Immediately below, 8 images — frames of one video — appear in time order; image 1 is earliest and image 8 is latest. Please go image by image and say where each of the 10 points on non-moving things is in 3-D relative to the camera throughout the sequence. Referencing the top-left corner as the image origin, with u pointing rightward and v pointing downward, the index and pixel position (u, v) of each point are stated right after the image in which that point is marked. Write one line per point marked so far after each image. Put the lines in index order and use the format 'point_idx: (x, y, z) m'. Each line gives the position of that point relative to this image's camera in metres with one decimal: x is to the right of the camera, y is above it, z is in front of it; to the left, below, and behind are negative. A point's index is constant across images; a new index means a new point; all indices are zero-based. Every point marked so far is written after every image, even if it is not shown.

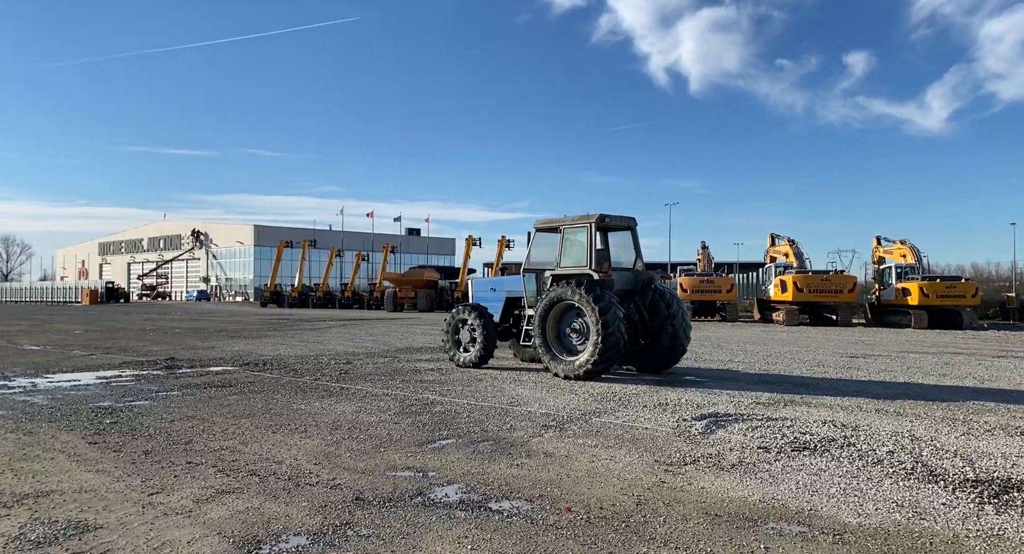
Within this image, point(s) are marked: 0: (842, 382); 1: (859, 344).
0: (+4.0, -1.3, +9.1) m
1: (+7.3, -1.4, +15.7) m
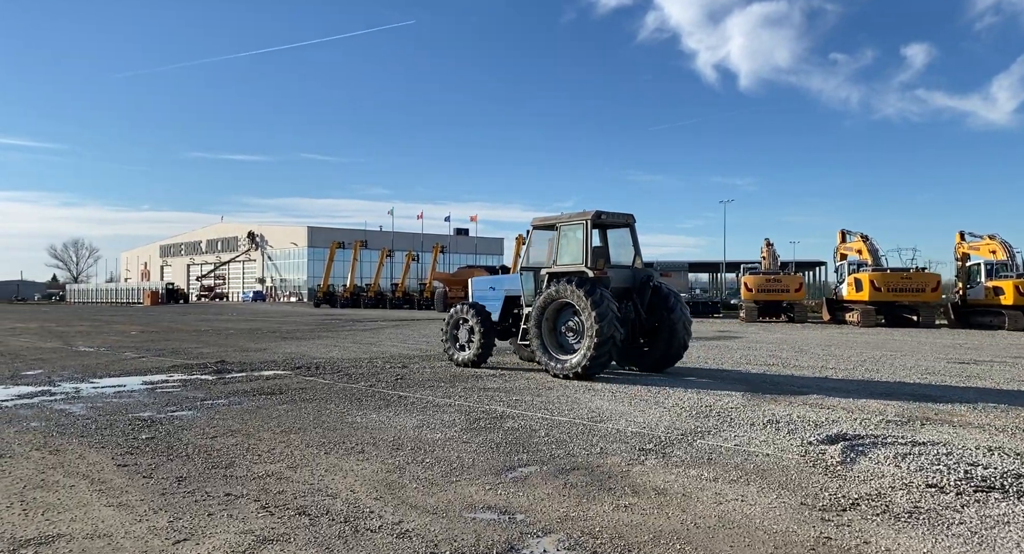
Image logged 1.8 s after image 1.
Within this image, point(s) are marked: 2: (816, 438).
0: (+4.9, -1.2, +7.9) m
1: (+8.6, -1.4, +14.3) m
2: (+2.2, -1.2, +5.4) m
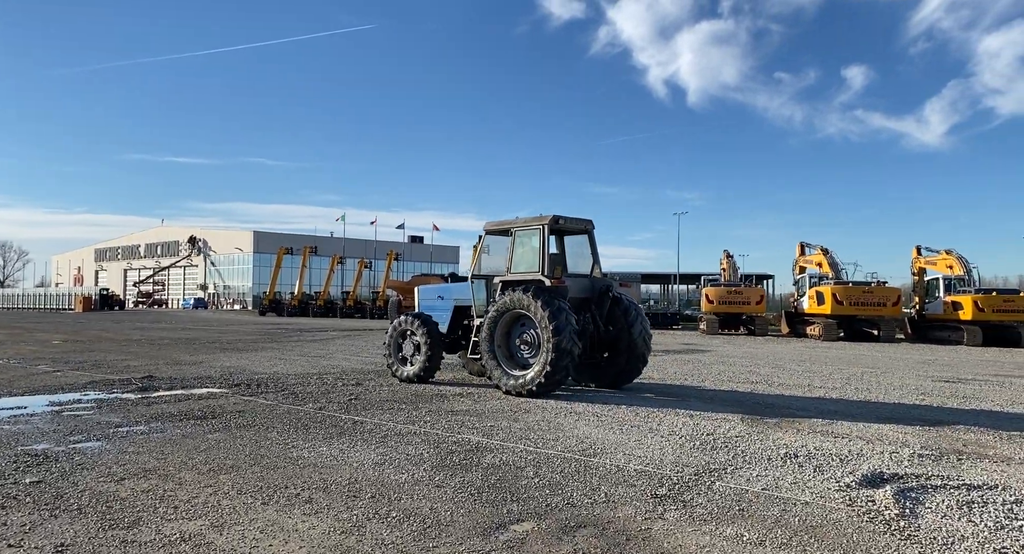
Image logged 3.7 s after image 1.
0: (+4.6, -1.4, +7.2) m
1: (+7.9, -1.7, +13.8) m
2: (+2.1, -1.3, +4.6) m
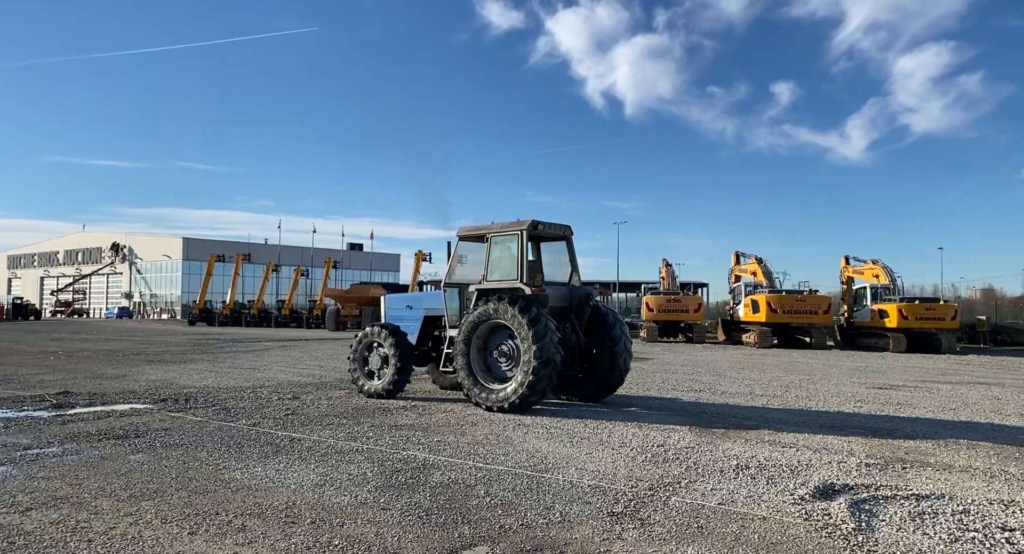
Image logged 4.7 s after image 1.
0: (+4.1, -1.5, +7.4) m
1: (+6.8, -1.8, +14.2) m
2: (+1.8, -1.3, +4.6) m
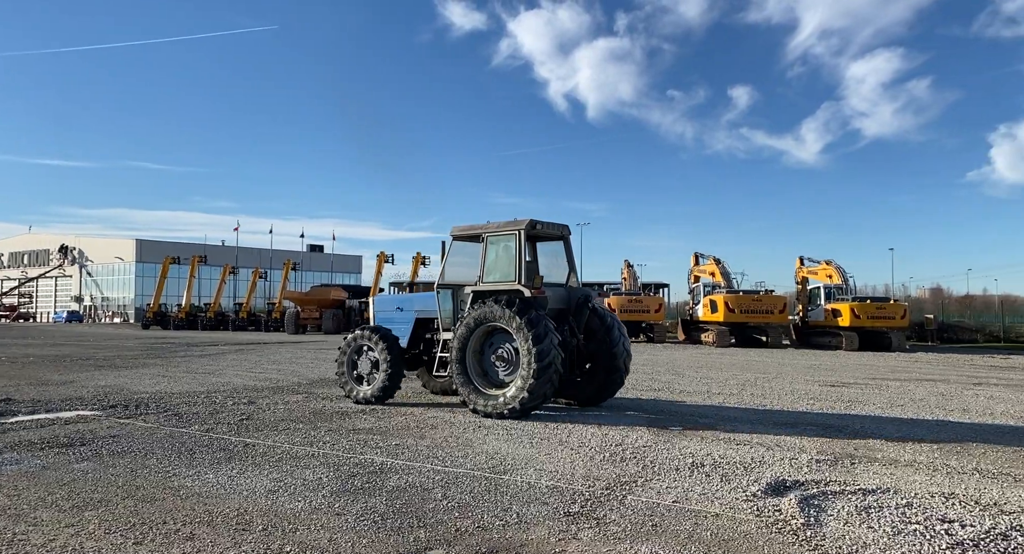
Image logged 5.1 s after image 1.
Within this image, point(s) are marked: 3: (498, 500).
0: (+3.6, -1.5, +7.6) m
1: (+6.0, -1.8, +14.6) m
2: (+1.6, -1.3, +4.7) m
3: (-0.1, -1.3, +4.3) m
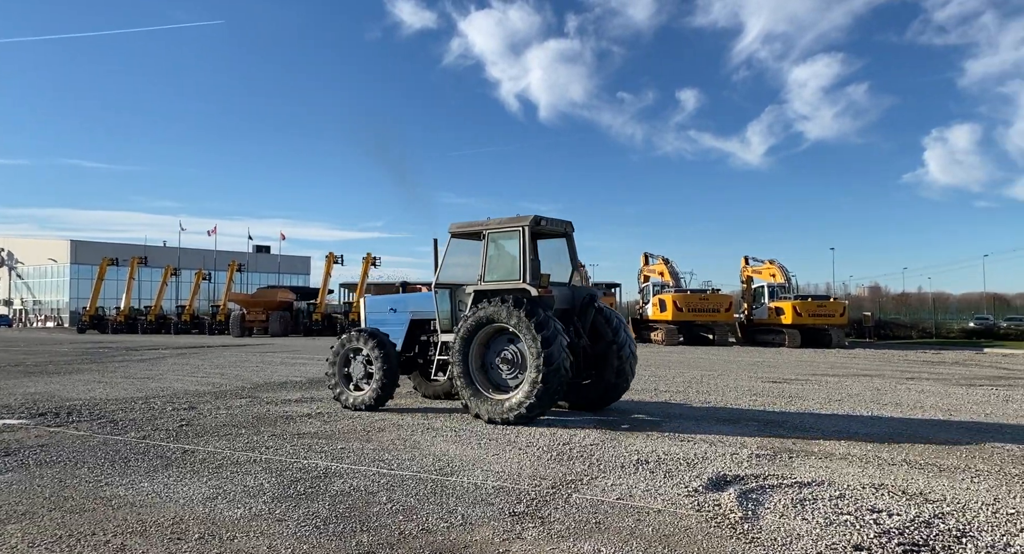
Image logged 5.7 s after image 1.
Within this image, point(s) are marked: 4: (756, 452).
0: (+3.1, -1.5, +7.8) m
1: (+5.0, -1.8, +14.9) m
2: (+1.2, -1.3, +4.8) m
3: (-0.4, -1.3, +4.3) m
4: (+1.9, -1.4, +5.8) m
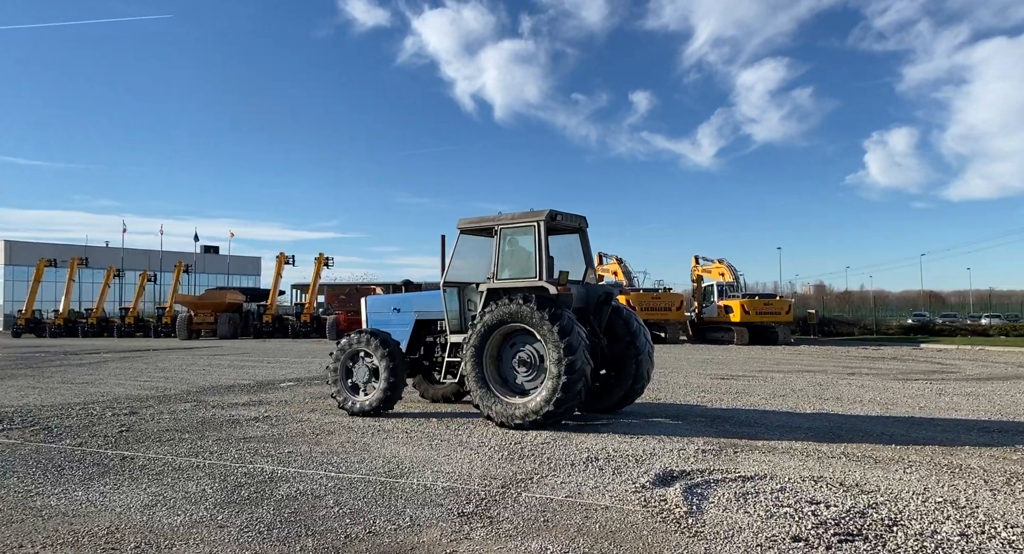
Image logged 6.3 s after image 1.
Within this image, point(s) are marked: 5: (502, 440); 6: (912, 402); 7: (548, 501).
0: (+2.6, -1.5, +8.0) m
1: (+4.1, -1.8, +15.2) m
2: (+0.9, -1.3, +4.9) m
3: (-0.7, -1.3, +4.3) m
4: (+1.5, -1.4, +6.0) m
5: (-0.1, -1.4, +6.3) m
6: (+4.4, -1.4, +8.2) m
7: (+0.2, -1.3, +4.4) m
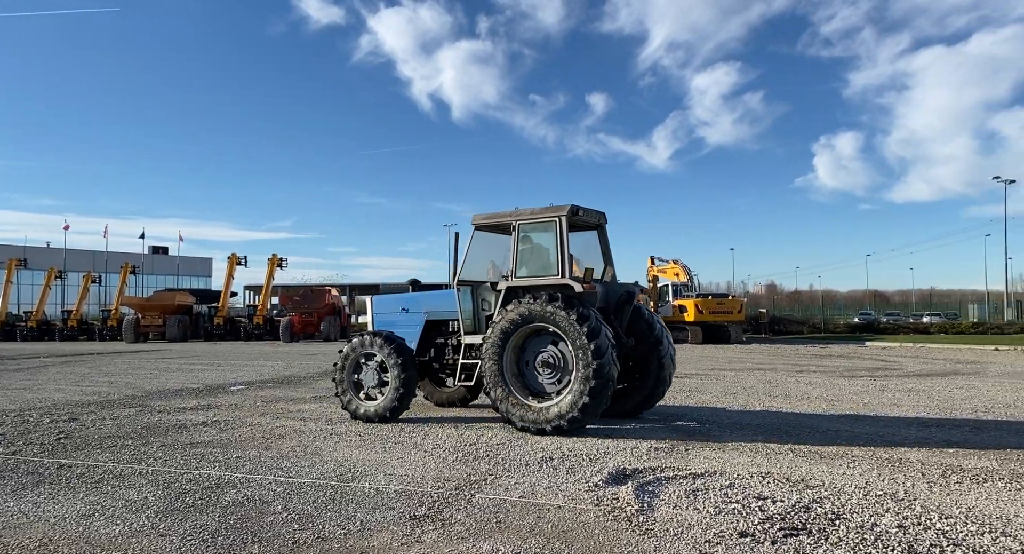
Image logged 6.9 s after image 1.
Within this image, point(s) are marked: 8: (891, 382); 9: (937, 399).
0: (+2.1, -1.5, +8.1) m
1: (+3.2, -1.8, +15.4) m
2: (+0.6, -1.3, +4.9) m
3: (-1.0, -1.3, +4.2) m
4: (+1.2, -1.4, +6.0) m
5: (-0.5, -1.4, +6.3) m
6: (+3.9, -1.4, +8.4) m
7: (-0.1, -1.3, +4.3) m
8: (+5.1, -1.4, +9.9) m
9: (+4.8, -1.4, +8.3) m
